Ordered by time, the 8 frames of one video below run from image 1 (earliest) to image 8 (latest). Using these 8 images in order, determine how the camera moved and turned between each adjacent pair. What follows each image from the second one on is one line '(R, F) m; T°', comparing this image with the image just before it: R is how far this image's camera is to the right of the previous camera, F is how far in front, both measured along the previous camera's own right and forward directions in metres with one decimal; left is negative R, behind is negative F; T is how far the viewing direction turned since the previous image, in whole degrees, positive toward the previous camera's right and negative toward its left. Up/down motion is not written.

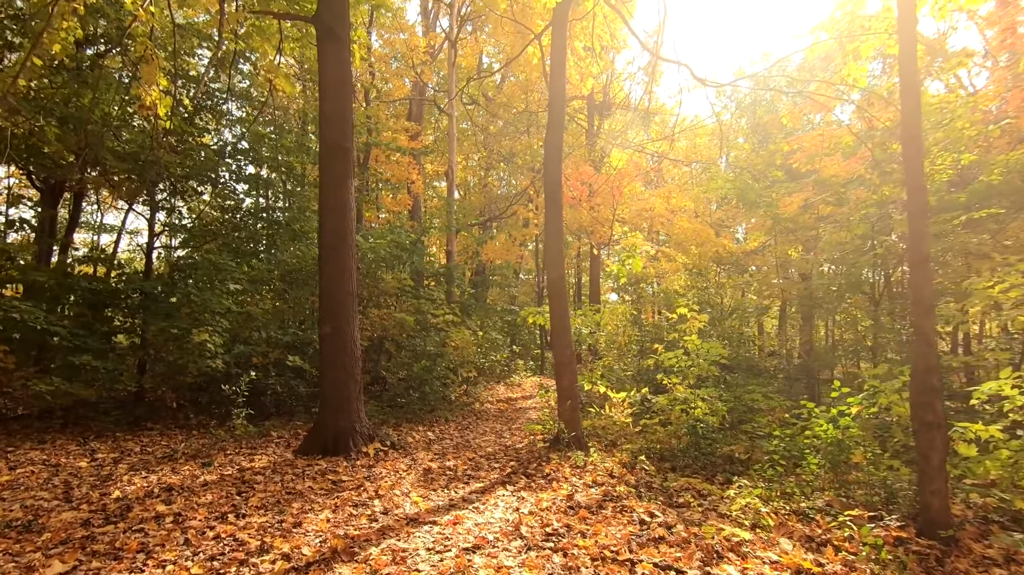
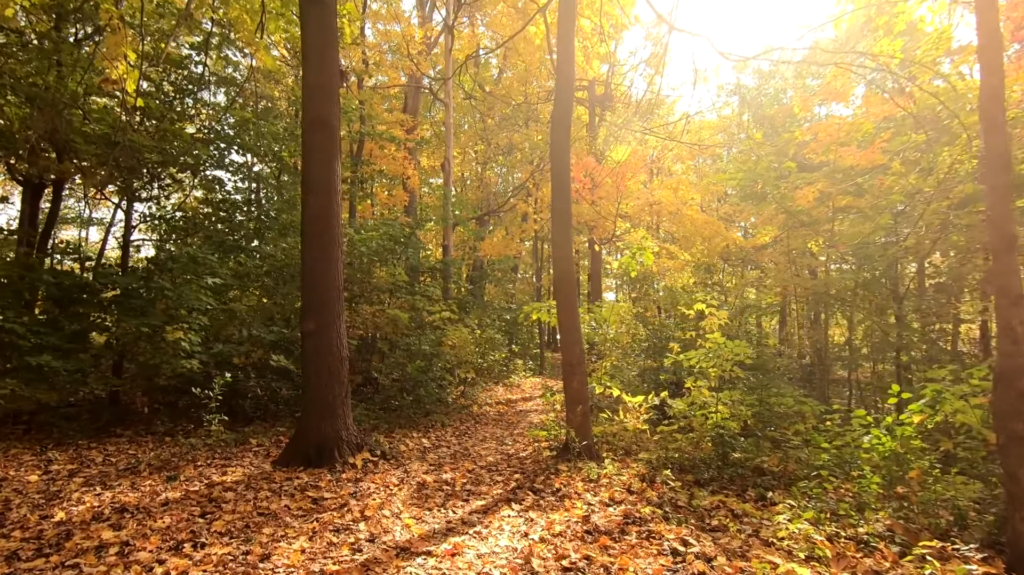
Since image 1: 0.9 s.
(-0.1, +0.6) m; 0°
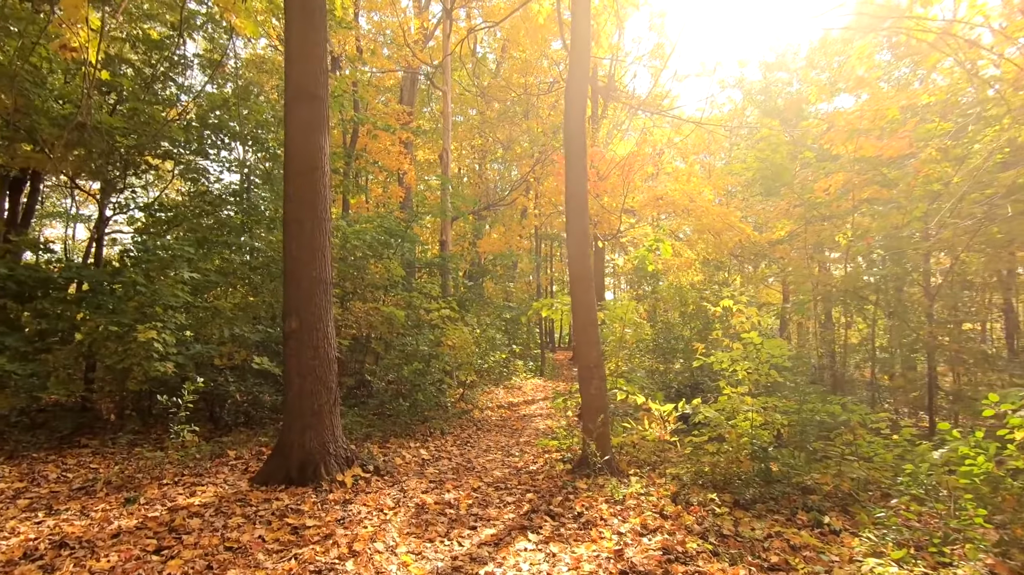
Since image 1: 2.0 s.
(-0.1, +0.7) m; 0°
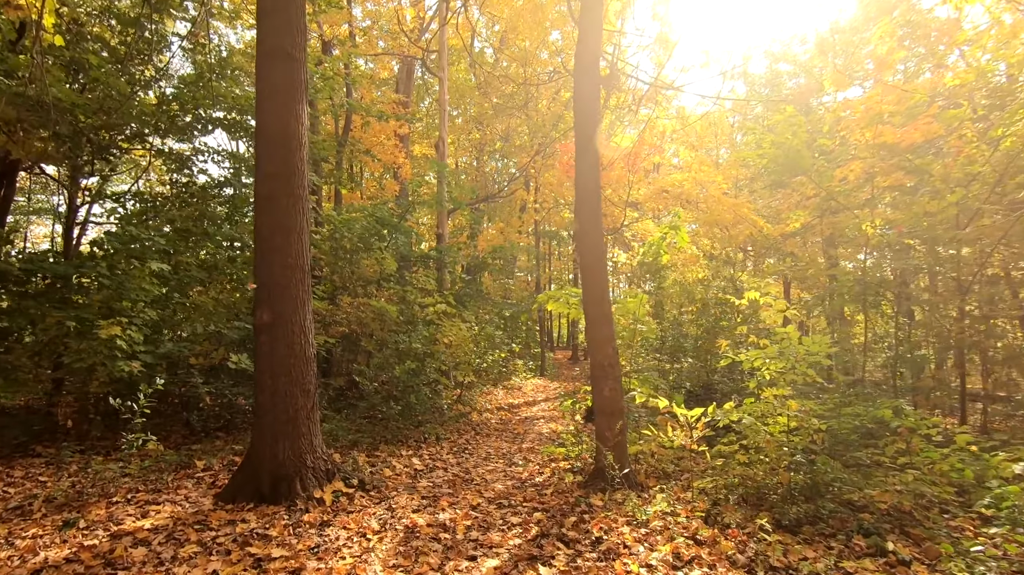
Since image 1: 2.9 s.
(-0.1, +0.6) m; 0°
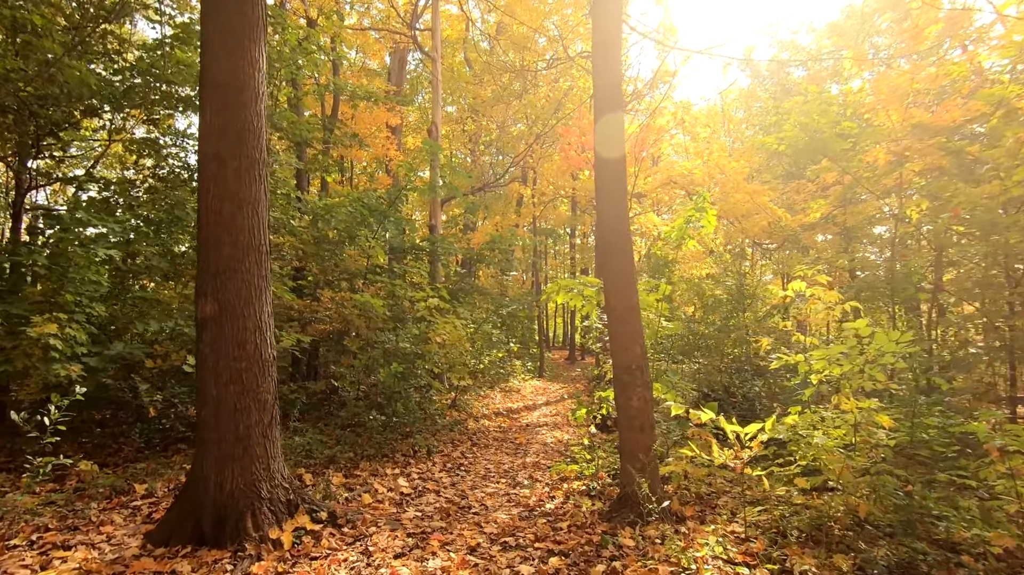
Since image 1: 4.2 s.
(-0.1, +0.8) m; +1°
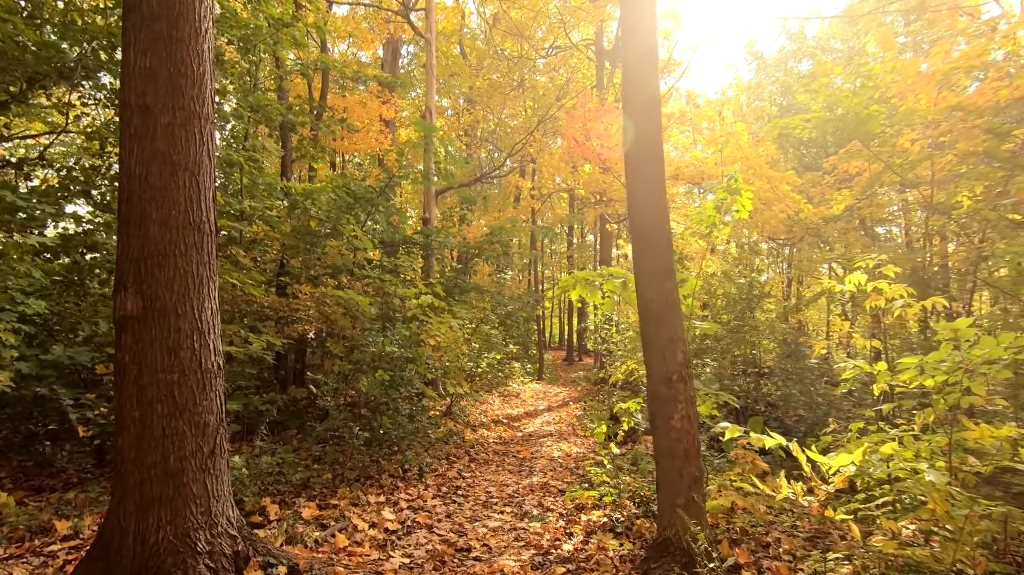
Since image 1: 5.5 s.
(-0.1, +0.8) m; 0°
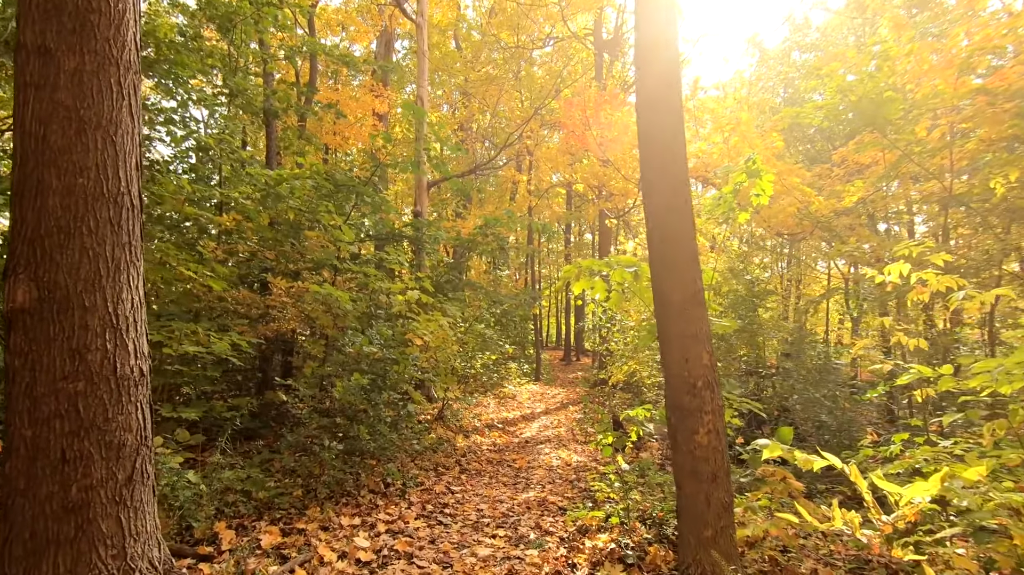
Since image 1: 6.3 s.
(0.0, +0.5) m; 0°
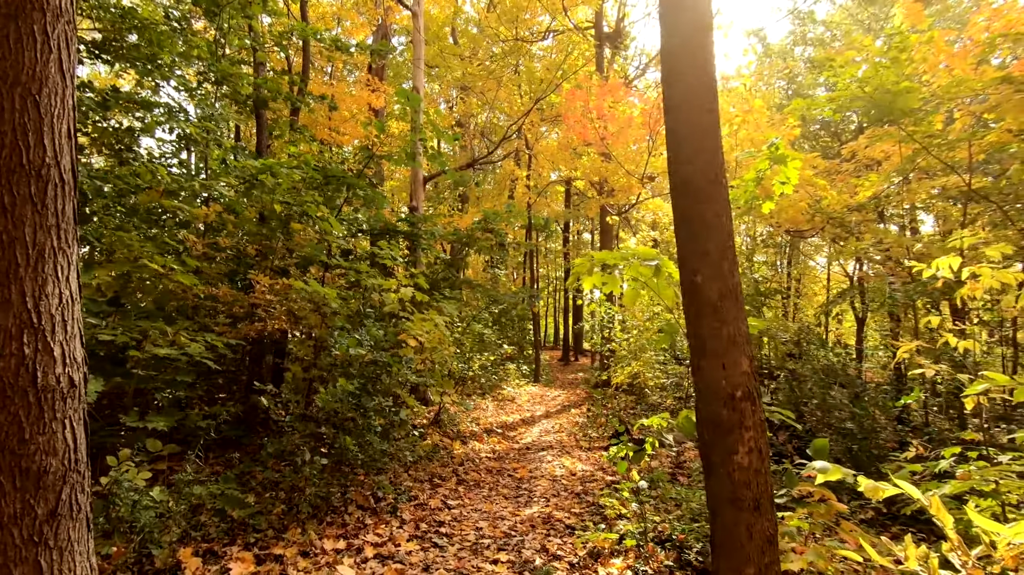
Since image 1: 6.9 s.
(0.0, +0.4) m; 0°
